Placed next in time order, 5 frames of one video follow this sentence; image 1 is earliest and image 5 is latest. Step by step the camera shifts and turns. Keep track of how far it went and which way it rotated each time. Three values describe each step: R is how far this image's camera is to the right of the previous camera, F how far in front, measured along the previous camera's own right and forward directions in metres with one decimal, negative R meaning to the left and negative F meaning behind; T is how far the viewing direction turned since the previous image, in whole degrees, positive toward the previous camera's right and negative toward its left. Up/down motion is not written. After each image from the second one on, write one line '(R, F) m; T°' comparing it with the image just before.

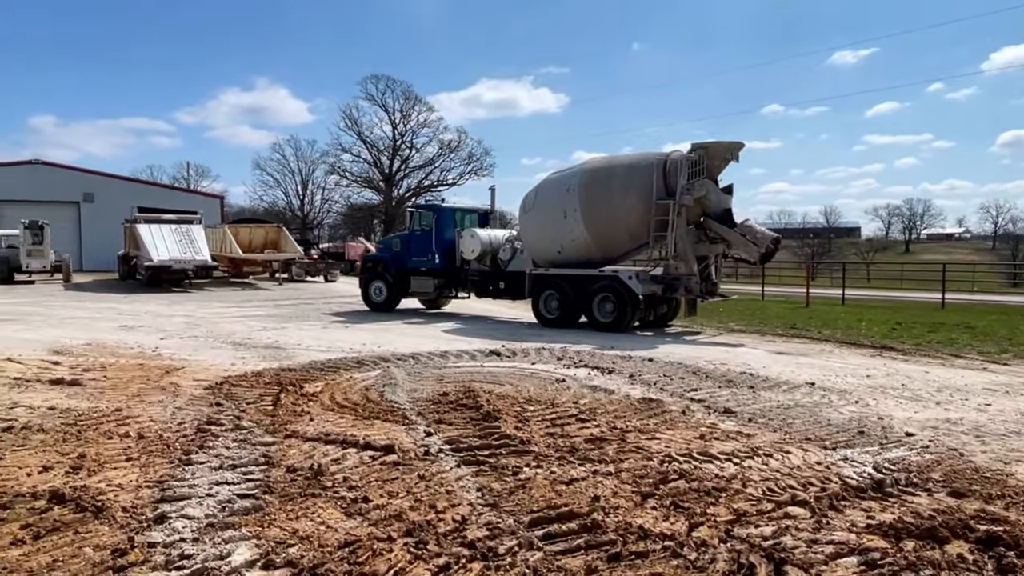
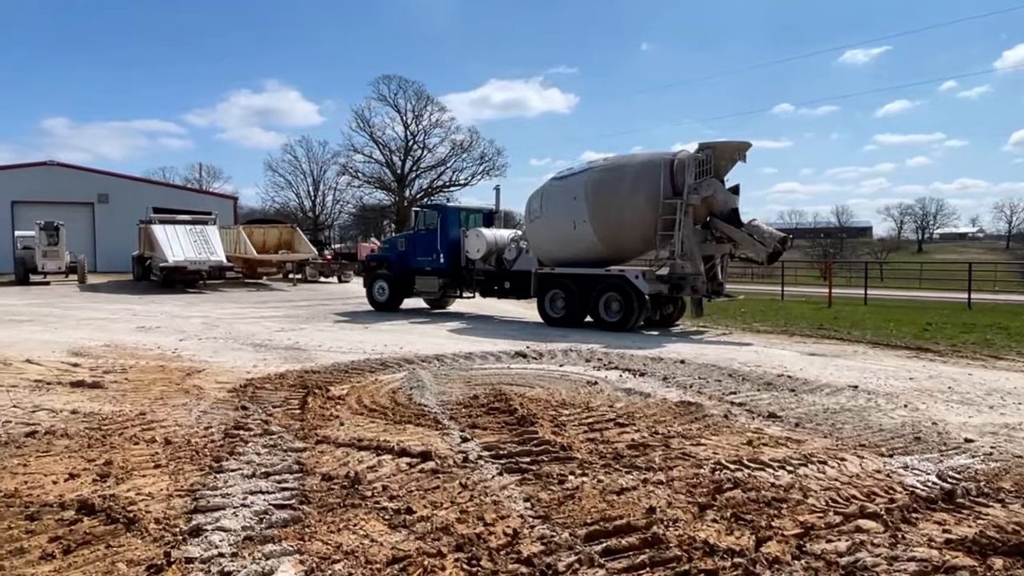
(-0.3, +0.3) m; -1°
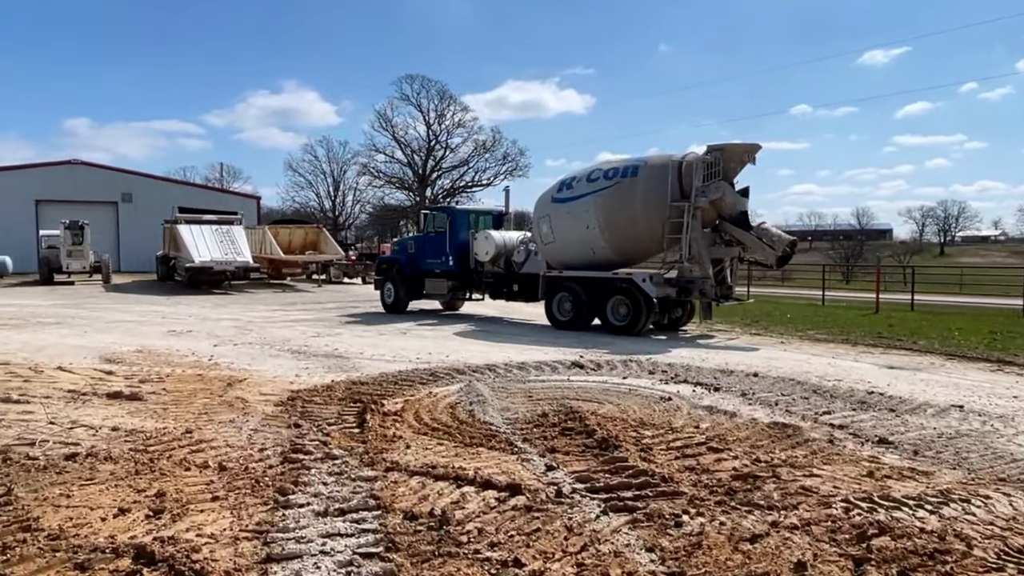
(-0.6, +0.7) m; -1°
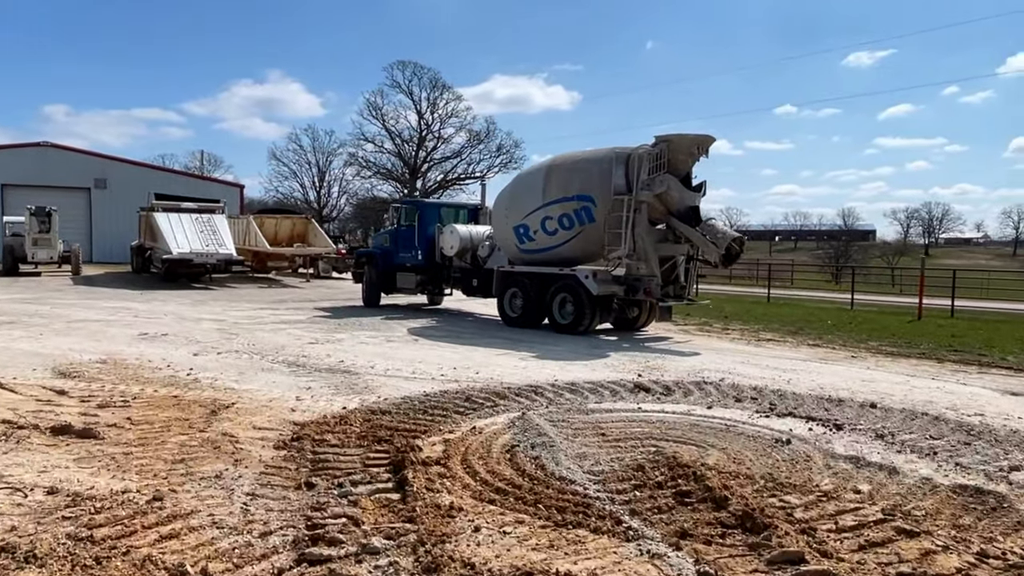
(-0.8, +2.0) m; +1°
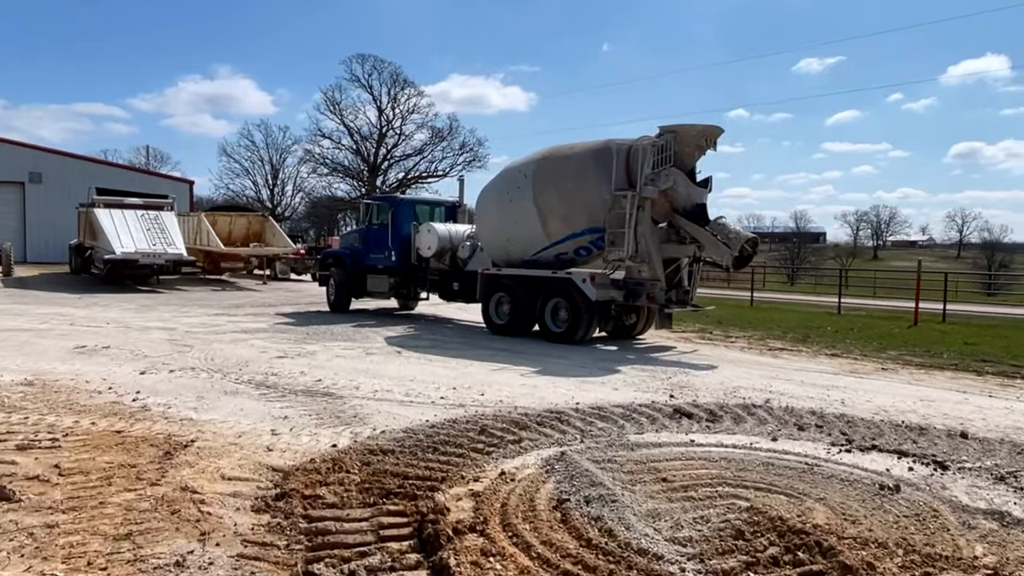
(-0.6, +1.4) m; +3°
